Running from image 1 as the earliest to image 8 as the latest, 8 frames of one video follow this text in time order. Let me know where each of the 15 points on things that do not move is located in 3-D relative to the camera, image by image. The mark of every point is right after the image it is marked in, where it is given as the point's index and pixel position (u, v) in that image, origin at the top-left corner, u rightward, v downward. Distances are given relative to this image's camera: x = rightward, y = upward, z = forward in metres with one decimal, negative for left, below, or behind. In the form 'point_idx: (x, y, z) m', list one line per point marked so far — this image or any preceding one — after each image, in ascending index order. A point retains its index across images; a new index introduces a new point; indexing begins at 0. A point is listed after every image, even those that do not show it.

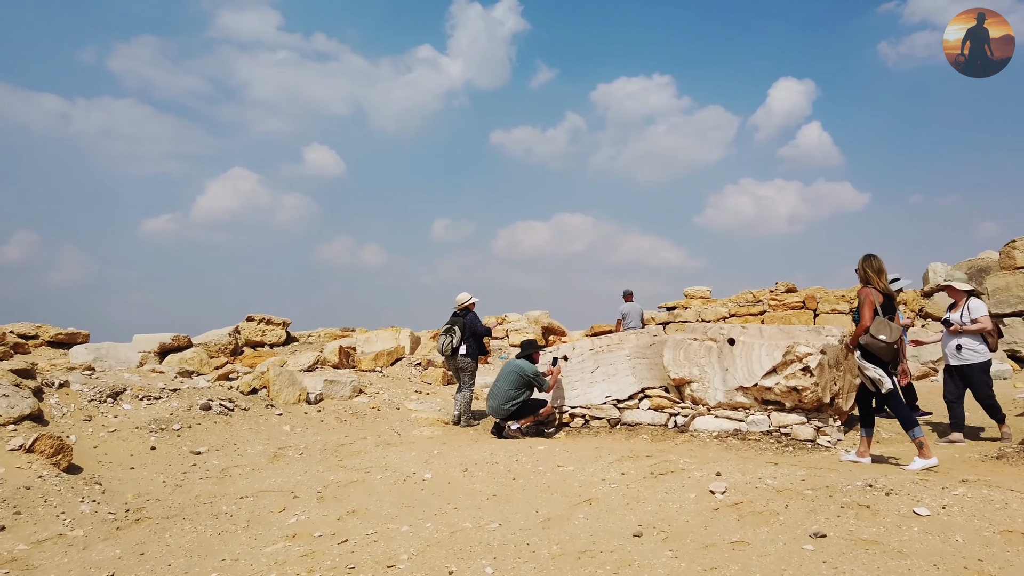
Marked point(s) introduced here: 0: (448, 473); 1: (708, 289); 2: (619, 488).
0: (-0.5, -1.4, +5.8) m
1: (+3.9, -0.1, +15.0) m
2: (+0.7, -1.3, +4.8) m
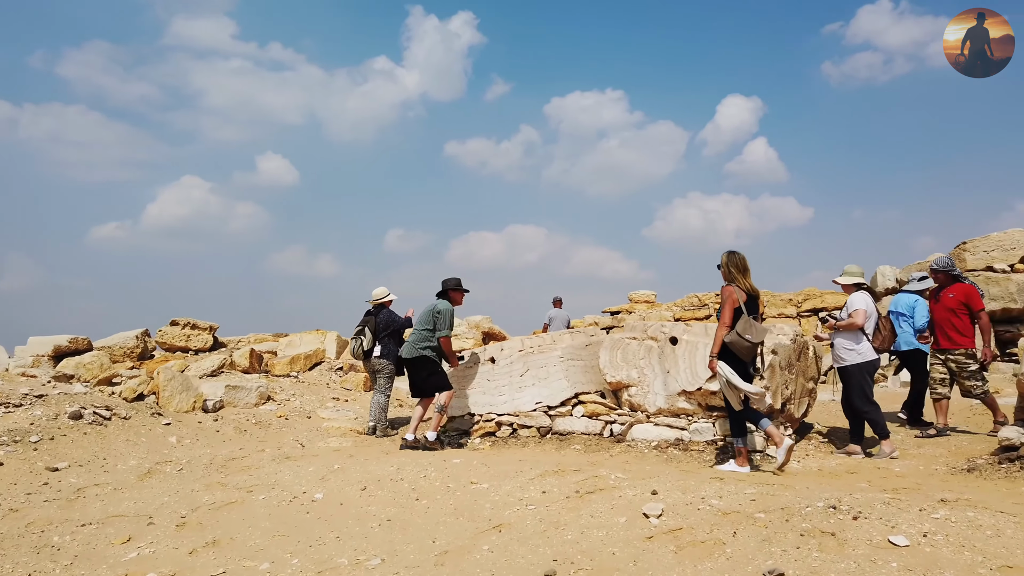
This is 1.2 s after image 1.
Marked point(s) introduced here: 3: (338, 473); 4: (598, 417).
0: (-1.1, -1.3, +4.9) m
1: (+2.7, -0.1, +14.4) m
2: (+0.1, -1.2, +4.0) m
3: (-1.3, -1.4, +5.5) m
4: (+0.7, -1.1, +6.4) m
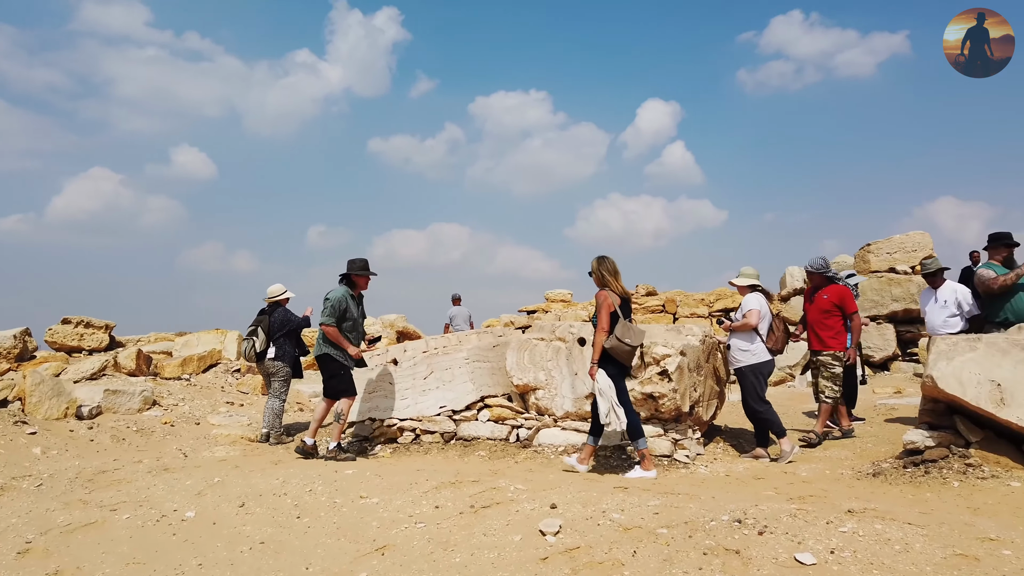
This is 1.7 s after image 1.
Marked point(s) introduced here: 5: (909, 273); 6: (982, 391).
0: (-1.7, -1.3, +4.5) m
1: (+1.1, -0.1, +14.3) m
2: (-0.4, -1.2, +3.6) m
3: (-2.0, -1.3, +5.0) m
4: (-0.1, -1.1, +6.1) m
5: (+4.4, +0.1, +8.5) m
6: (+2.5, -0.5, +4.0) m
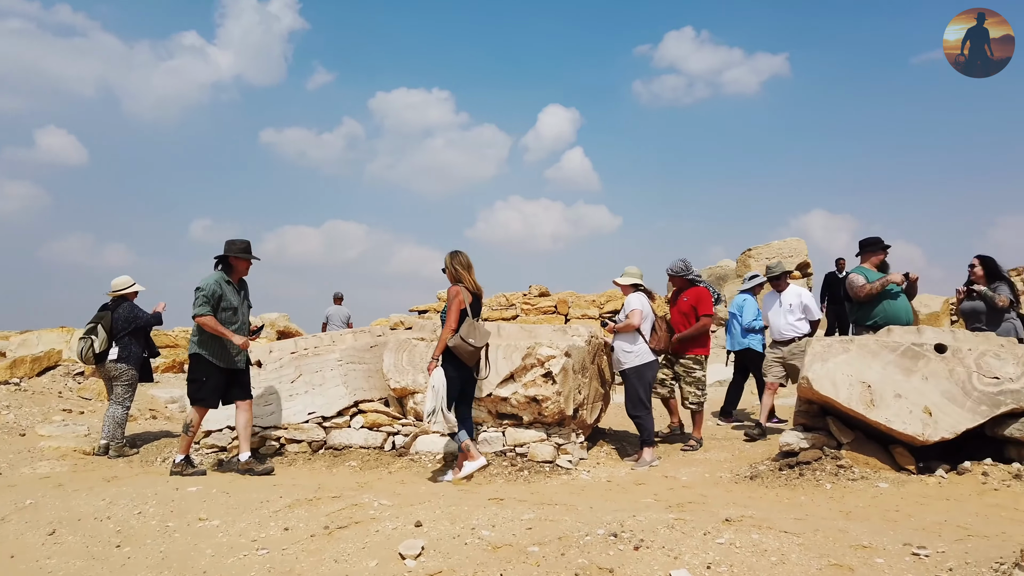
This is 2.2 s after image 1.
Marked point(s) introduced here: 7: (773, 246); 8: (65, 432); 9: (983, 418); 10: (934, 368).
0: (-2.4, -1.3, +3.9) m
1: (-0.9, -0.1, +14.0) m
2: (-1.0, -1.1, +3.2) m
3: (-2.7, -1.3, +4.4) m
4: (-1.0, -1.0, +5.7) m
5: (+3.2, +0.1, +8.7) m
6: (+1.8, -0.6, +4.0) m
7: (+3.2, +0.5, +9.4) m
8: (-3.9, -1.3, +6.8) m
9: (+2.4, -0.7, +3.8) m
10: (+2.2, -0.4, +3.9) m
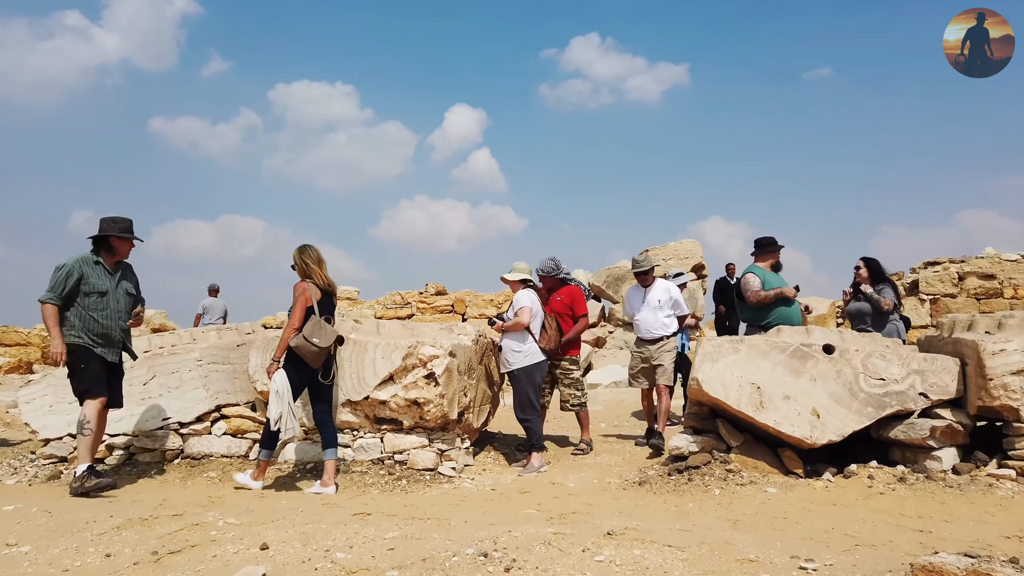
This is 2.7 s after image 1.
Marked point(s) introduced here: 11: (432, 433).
0: (-3.0, -1.2, +3.2) m
1: (-2.8, 0.0, +13.4) m
2: (-1.5, -1.1, +2.7) m
3: (-3.4, -1.2, +3.7) m
4: (-1.8, -1.0, +5.2) m
5: (+1.9, +0.1, +8.7) m
6: (+1.2, -0.5, +3.8) m
7: (+1.9, +0.5, +9.3) m
8: (-4.9, -1.2, +6.0) m
9: (+1.7, -0.6, +3.7) m
10: (+1.6, -0.4, +3.8) m
11: (-0.5, -0.9, +4.9) m
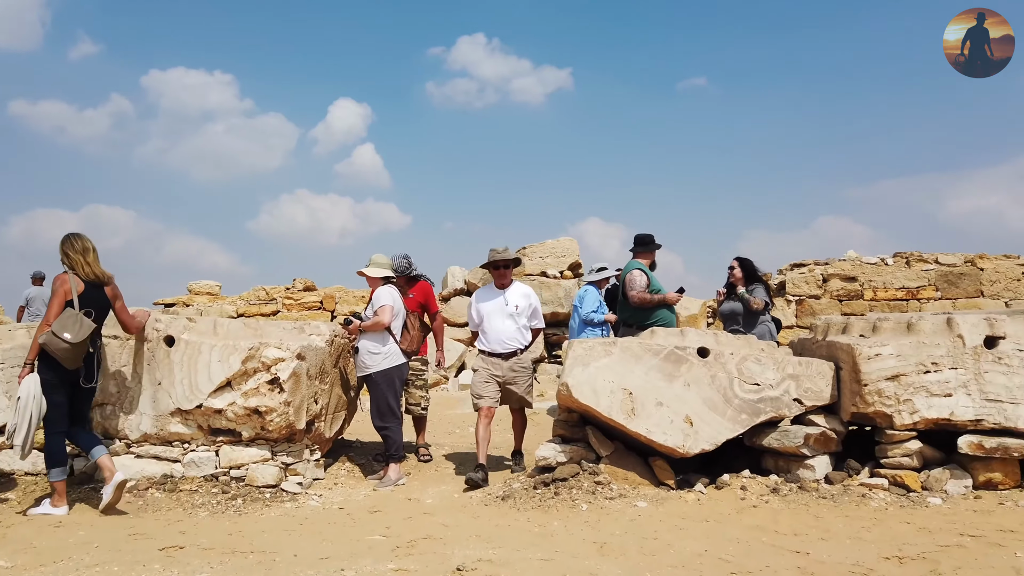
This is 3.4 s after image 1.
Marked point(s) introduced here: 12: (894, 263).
0: (-3.6, -1.1, +2.3) m
1: (-4.9, +0.1, +12.4) m
2: (-2.0, -1.0, +2.0) m
3: (-4.0, -1.1, +2.7) m
4: (-2.7, -0.9, +4.4) m
5: (+0.5, +0.1, +8.5) m
6: (+0.5, -0.5, +3.5) m
7: (+0.4, +0.5, +9.1) m
8: (-5.8, -1.1, +4.7) m
9: (+1.1, -0.6, +3.5) m
10: (+0.9, -0.4, +3.6) m
11: (-1.3, -0.9, +4.3) m
12: (+4.3, +0.3, +8.5) m
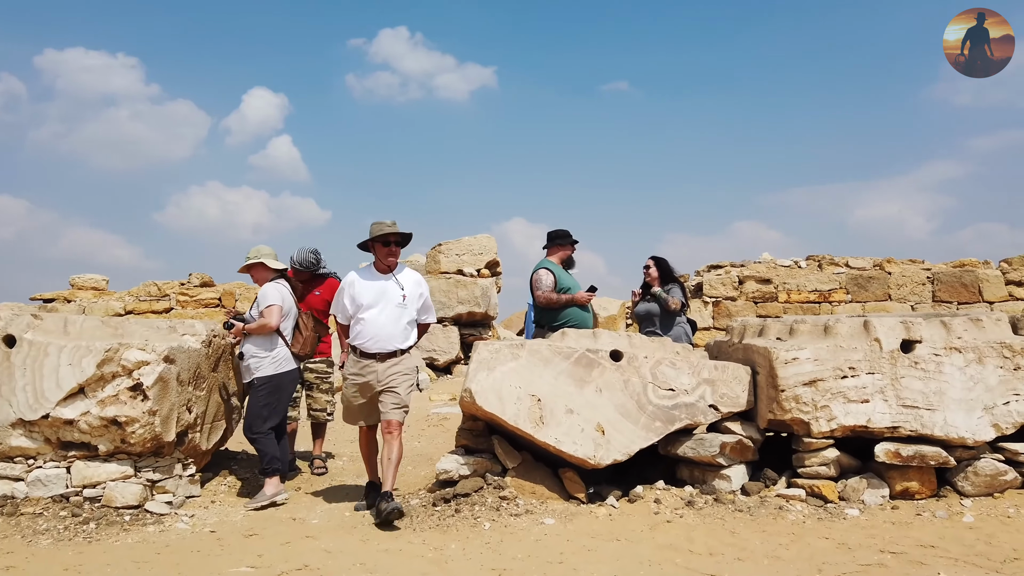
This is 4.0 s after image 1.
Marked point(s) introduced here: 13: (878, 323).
0: (-3.9, -1.1, +1.6) m
1: (-6.2, +0.1, +11.5) m
2: (-2.3, -1.0, +1.5) m
3: (-4.4, -1.1, +2.0) m
4: (-3.2, -0.9, +3.8) m
5: (-0.4, +0.1, +8.2) m
6: (0.0, -0.5, +3.3) m
7: (-0.6, +0.5, +8.8) m
8: (-6.4, -1.0, +3.8) m
9: (+0.6, -0.6, +3.3) m
10: (+0.4, -0.4, +3.4) m
11: (-1.9, -0.9, +3.8) m
12: (+3.3, +0.3, +8.6) m
13: (+1.5, -0.1, +3.2) m
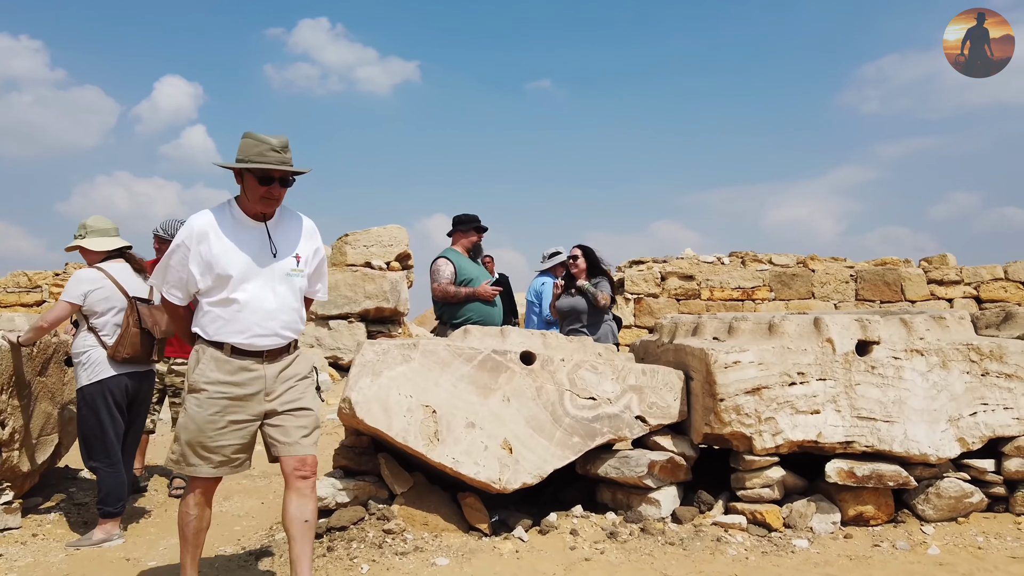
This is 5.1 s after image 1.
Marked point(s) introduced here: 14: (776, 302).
0: (-4.1, -1.0, +0.6) m
1: (-7.4, +0.3, +10.3) m
2: (-2.5, -0.9, +0.7) m
3: (-4.6, -1.0, +1.0) m
4: (-3.6, -0.8, +2.9) m
5: (-1.3, +0.2, +7.5) m
6: (-0.4, -0.5, +2.7) m
7: (-1.5, +0.6, +8.1) m
8: (-6.8, -0.9, +2.6) m
9: (+0.2, -0.6, +2.7) m
10: (0.0, -0.4, +2.8) m
11: (-2.3, -0.8, +3.1) m
12: (+2.4, +0.3, +8.3) m
13: (+1.2, -0.1, +2.7) m
14: (+2.8, -0.2, +8.1) m
